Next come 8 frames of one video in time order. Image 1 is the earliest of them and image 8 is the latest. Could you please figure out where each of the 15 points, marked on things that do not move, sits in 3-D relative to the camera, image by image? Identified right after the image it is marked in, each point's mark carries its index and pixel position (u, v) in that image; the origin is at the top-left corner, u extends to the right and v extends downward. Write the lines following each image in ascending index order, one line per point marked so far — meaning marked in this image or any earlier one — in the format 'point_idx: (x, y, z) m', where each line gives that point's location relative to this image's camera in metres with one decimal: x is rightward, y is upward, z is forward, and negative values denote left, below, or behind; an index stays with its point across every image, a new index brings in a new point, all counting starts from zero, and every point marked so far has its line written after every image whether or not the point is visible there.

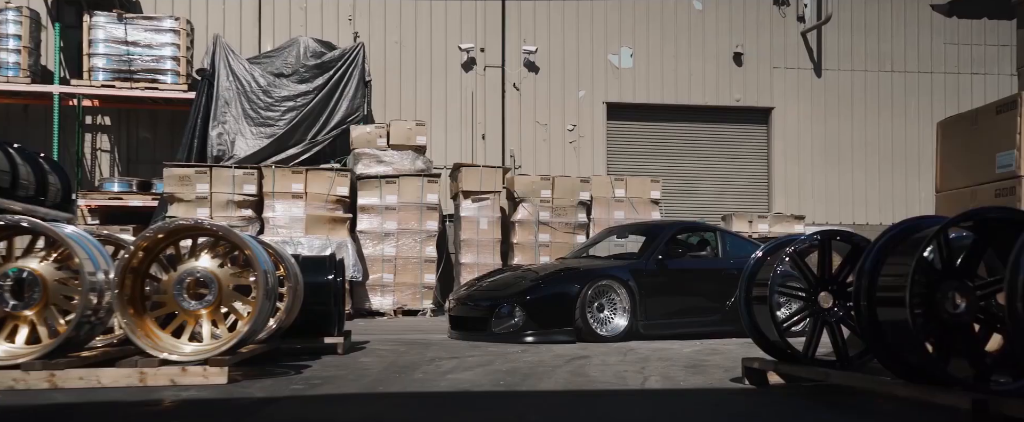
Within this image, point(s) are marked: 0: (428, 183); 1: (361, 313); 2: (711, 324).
0: (-1.3, +0.4, +12.6) m
1: (-2.4, -1.6, +12.5) m
2: (+2.1, -1.2, +8.4) m
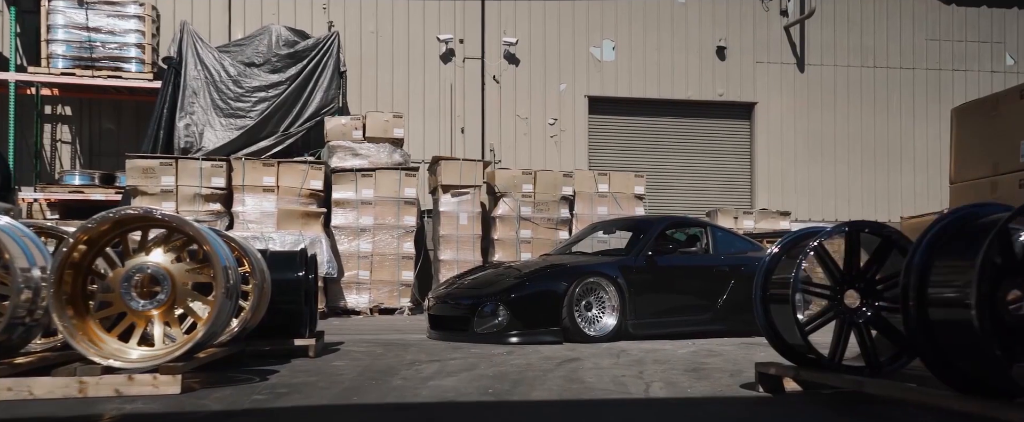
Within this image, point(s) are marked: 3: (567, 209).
0: (-1.6, +0.5, +12.2) m
1: (-2.7, -1.5, +12.0) m
2: (+1.9, -1.2, +8.0) m
3: (+0.9, 0.0, +13.1) m
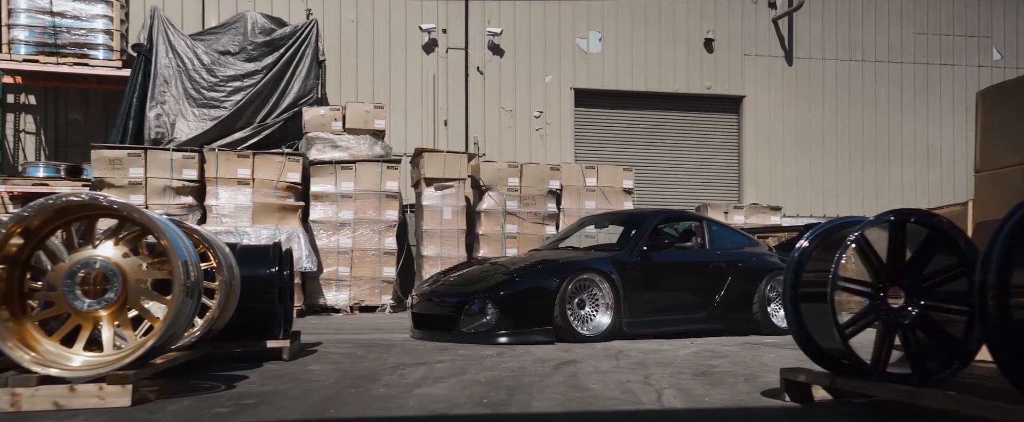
0: (-1.9, +0.6, +11.7) m
1: (-2.9, -1.4, +11.6) m
2: (+1.8, -1.1, +7.7) m
3: (+0.7, +0.1, +12.7) m
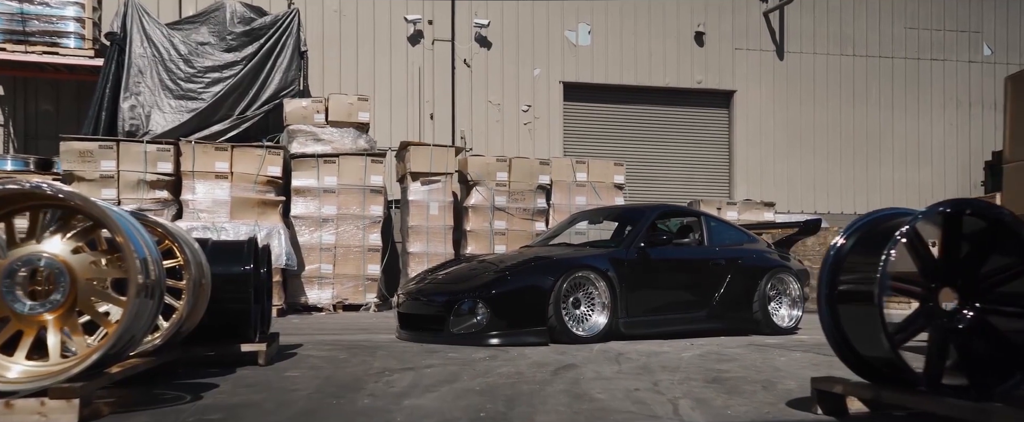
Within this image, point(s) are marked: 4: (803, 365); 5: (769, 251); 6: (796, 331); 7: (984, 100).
0: (-2.0, +0.7, +11.3) m
1: (-3.1, -1.4, +11.1) m
2: (+1.7, -1.0, +7.4) m
3: (+0.5, +0.2, +12.4) m
4: (+1.7, -0.9, +4.6) m
5: (+2.7, -0.4, +8.2) m
6: (+2.9, -1.2, +8.2) m
7: (+11.0, +2.6, +18.4) m
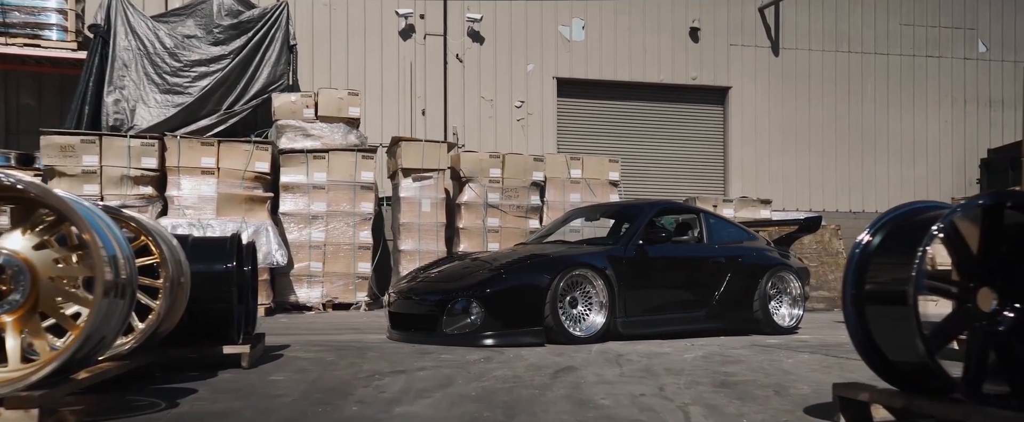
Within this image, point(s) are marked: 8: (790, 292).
0: (-2.1, +0.7, +11.1) m
1: (-3.2, -1.3, +10.9) m
2: (+1.7, -1.0, +7.2) m
3: (+0.4, +0.2, +12.2) m
4: (+1.7, -0.9, +4.4) m
5: (+2.6, -0.4, +8.0) m
6: (+2.9, -1.2, +8.0) m
7: (+10.9, +2.6, +18.3) m
8: (+2.8, -0.8, +7.9) m
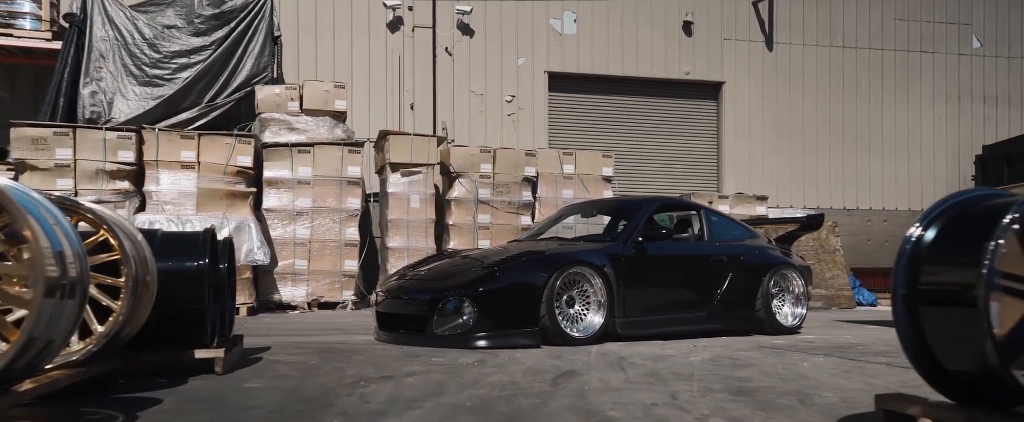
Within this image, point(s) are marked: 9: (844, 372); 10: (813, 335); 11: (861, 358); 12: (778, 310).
0: (-2.2, +0.8, +10.7) m
1: (-3.3, -1.3, +10.5) m
2: (+1.6, -1.0, +6.9) m
3: (+0.3, +0.3, +11.9) m
4: (+1.7, -0.8, +4.1) m
5: (+2.6, -0.4, +7.7) m
6: (+2.8, -1.2, +7.7) m
7: (+10.6, +2.7, +18.2) m
8: (+2.7, -0.8, +7.7) m
9: (+1.7, -0.8, +4.1) m
10: (+2.7, -1.1, +7.0) m
11: (+2.0, -0.9, +4.6) m
12: (+2.5, -0.9, +7.5) m
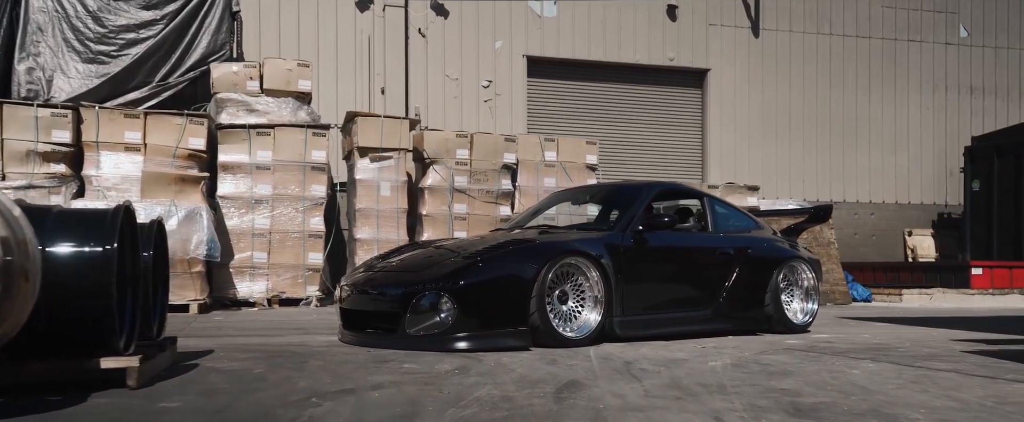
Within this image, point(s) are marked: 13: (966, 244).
0: (-2.5, +0.9, +9.9) m
1: (-3.5, -1.1, +9.6) m
2: (+1.5, -0.8, +6.2) m
3: (0.0, +0.4, +11.1) m
4: (+1.6, -0.7, +3.4) m
5: (+2.4, -0.2, +7.0) m
6: (+2.7, -1.0, +7.0) m
7: (+10.1, +2.9, +17.7) m
8: (+2.6, -0.6, +7.0) m
9: (+1.7, -0.7, +3.3) m
10: (+2.5, -1.0, +6.3) m
11: (+2.0, -0.7, +3.8) m
12: (+2.4, -0.8, +6.8) m
13: (+9.5, -0.7, +16.4) m
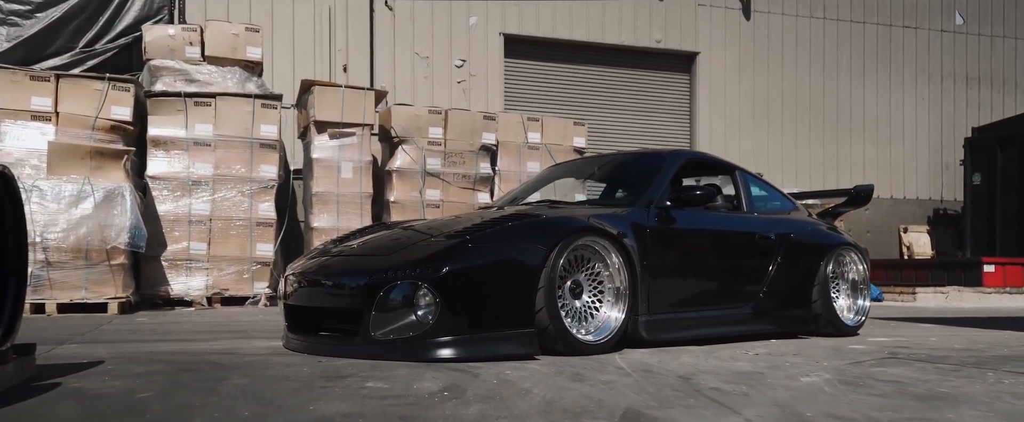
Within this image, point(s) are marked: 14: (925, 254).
0: (-2.7, +1.1, +8.5) m
1: (-3.7, -1.0, +8.2) m
2: (+1.5, -0.7, +4.9) m
3: (-0.3, +0.6, +9.8) m
4: (+1.7, -0.5, +2.2) m
5: (+2.3, -0.1, +5.9) m
6: (+2.6, -0.9, +5.9) m
7: (+9.6, +3.0, +16.9) m
8: (+2.5, -0.5, +5.8) m
9: (+1.8, -0.5, +2.1) m
10: (+2.5, -0.8, +5.1) m
11: (+2.0, -0.6, +2.7) m
12: (+2.3, -0.7, +5.6) m
13: (+9.0, -0.6, +15.5) m
14: (+8.4, -0.9, +15.9) m
